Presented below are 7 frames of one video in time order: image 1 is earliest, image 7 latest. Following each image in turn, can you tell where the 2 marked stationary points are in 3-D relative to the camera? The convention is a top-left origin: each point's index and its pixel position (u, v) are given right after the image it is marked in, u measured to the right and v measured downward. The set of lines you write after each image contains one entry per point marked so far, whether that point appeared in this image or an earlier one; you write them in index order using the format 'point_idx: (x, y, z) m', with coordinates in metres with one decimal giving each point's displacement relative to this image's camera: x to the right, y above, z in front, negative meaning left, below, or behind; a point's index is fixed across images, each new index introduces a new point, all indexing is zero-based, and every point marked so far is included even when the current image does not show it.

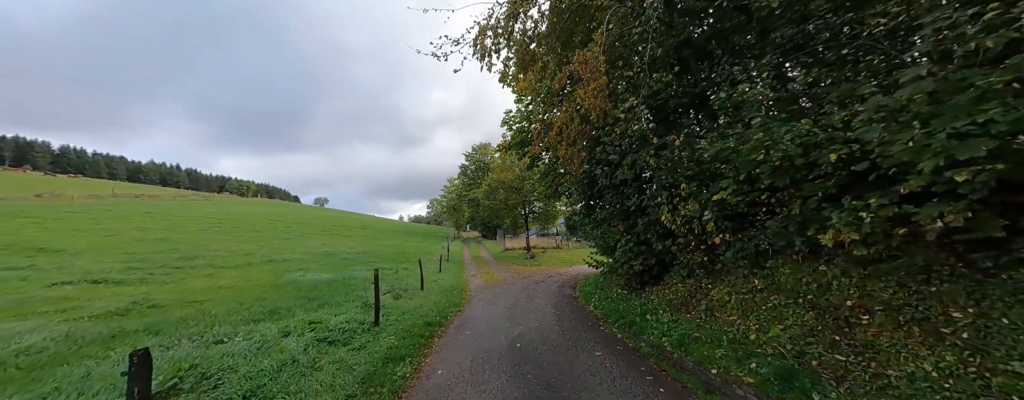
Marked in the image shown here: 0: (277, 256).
0: (-12.7, -3.0, +16.8) m
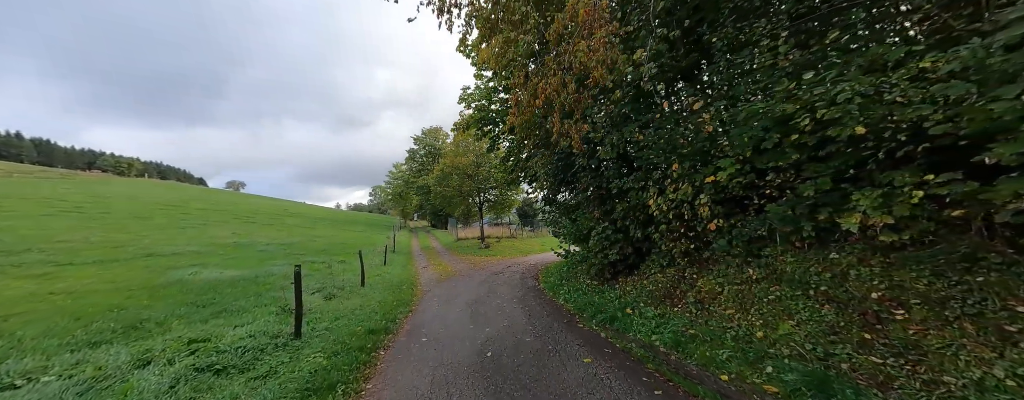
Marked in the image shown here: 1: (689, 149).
0: (-14.9, -2.1, +13.7) m
1: (+2.7, +0.8, +4.7) m
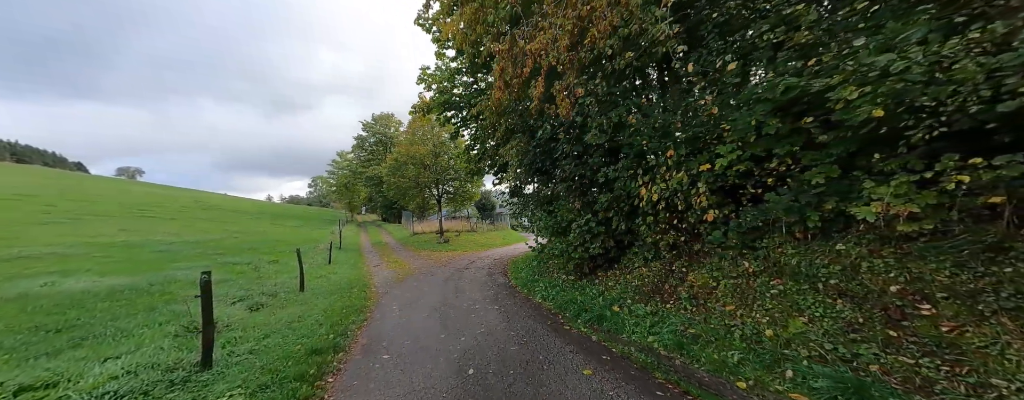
0: (-16.3, -1.7, +10.8) m
1: (+2.4, +0.9, +4.4) m
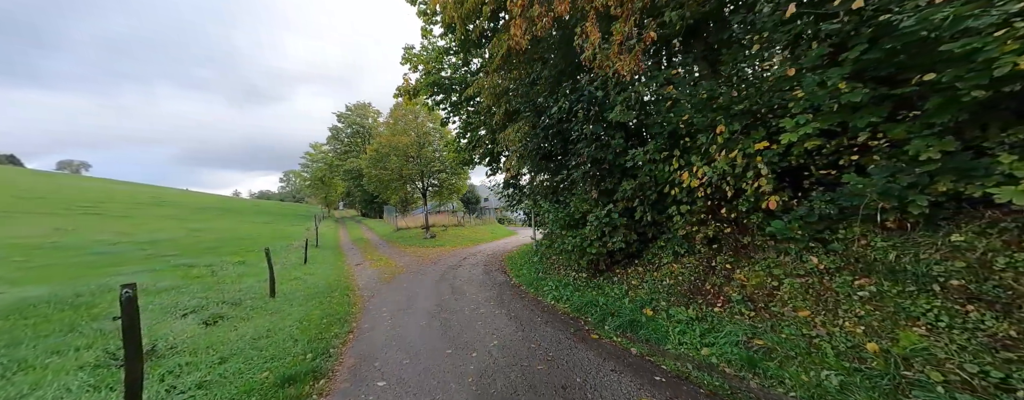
0: (-16.4, -1.5, +9.0) m
1: (+2.7, +1.1, +3.7) m
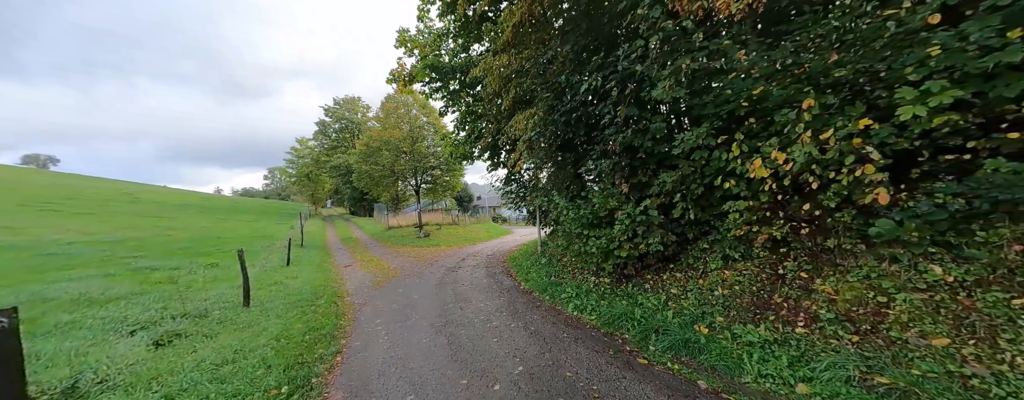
0: (-16.2, -1.3, +7.8) m
1: (+3.0, +1.2, +2.9) m
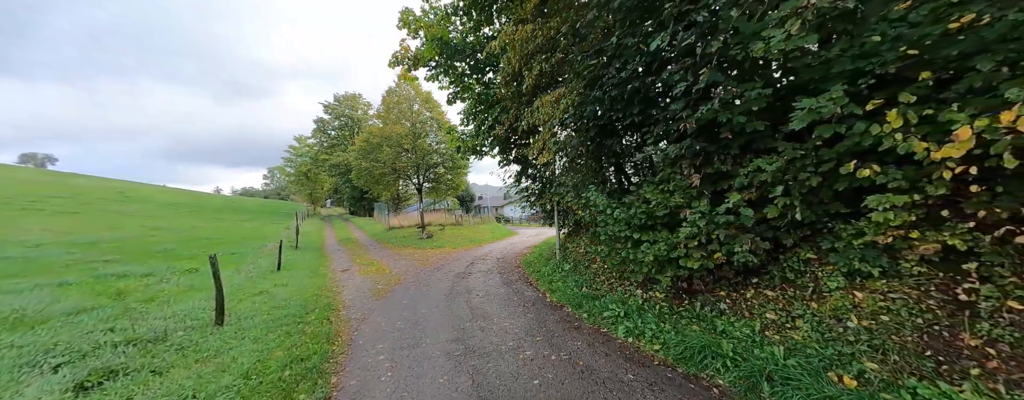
0: (-15.7, -1.3, +6.6) m
1: (+3.5, +1.2, +1.8) m
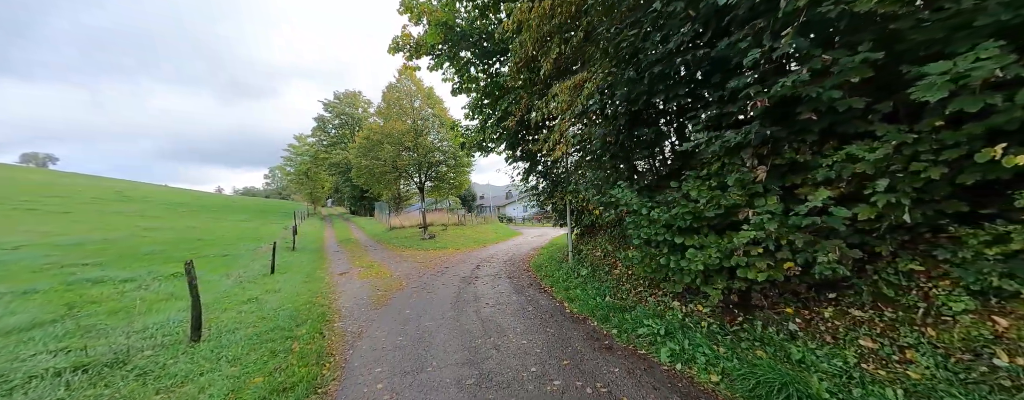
0: (-15.4, -1.3, +6.0) m
1: (+3.7, +1.2, +1.1) m
